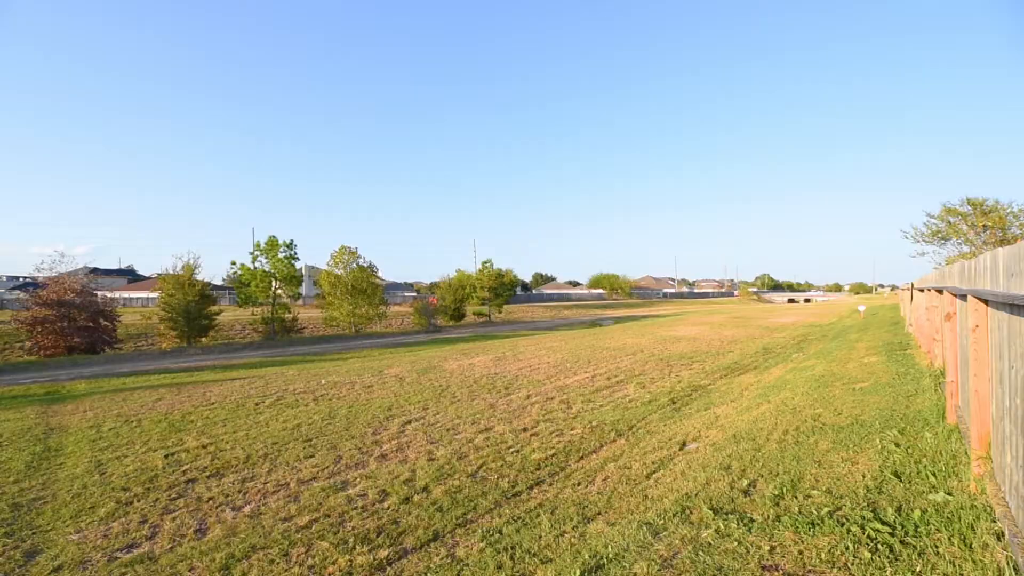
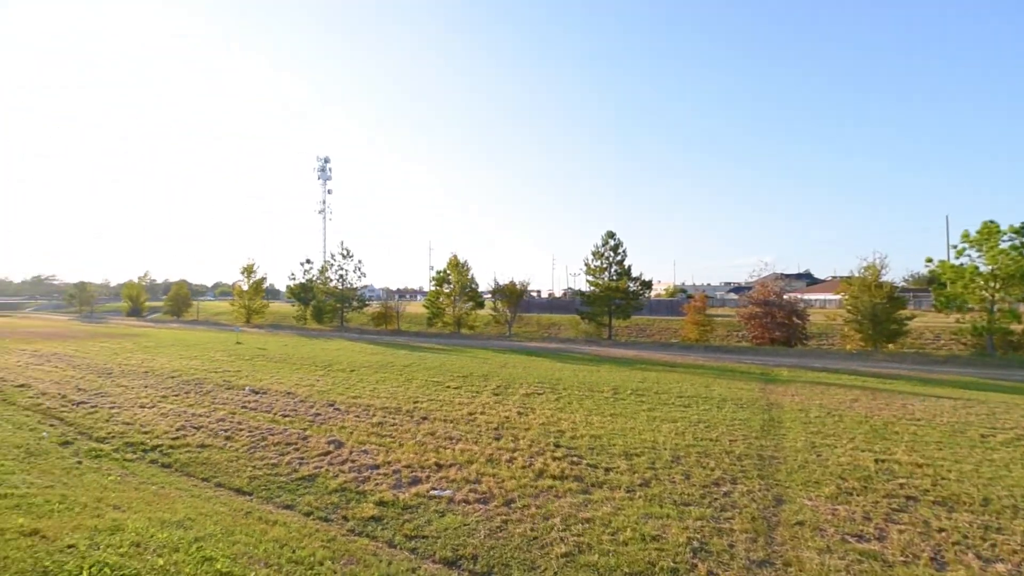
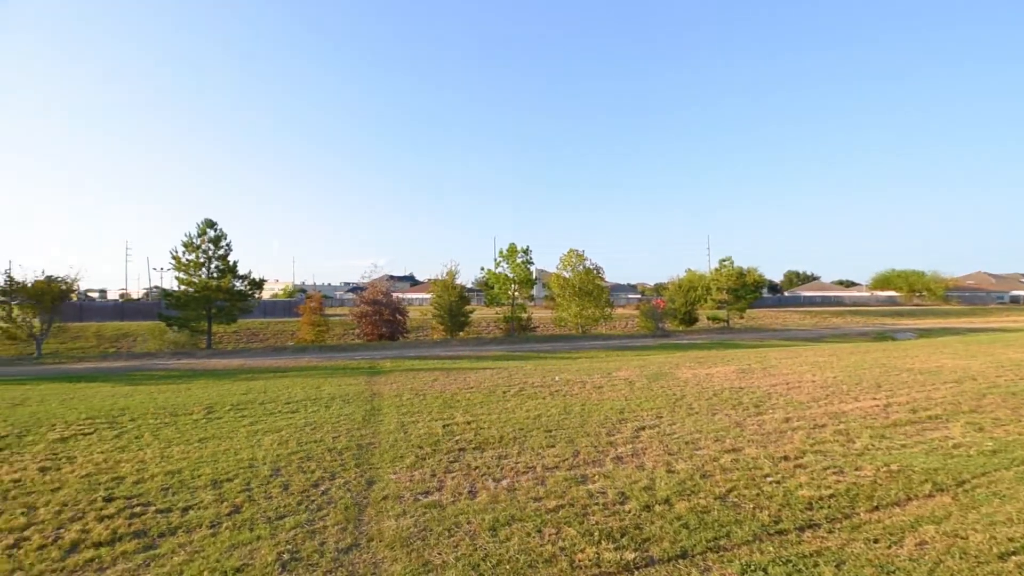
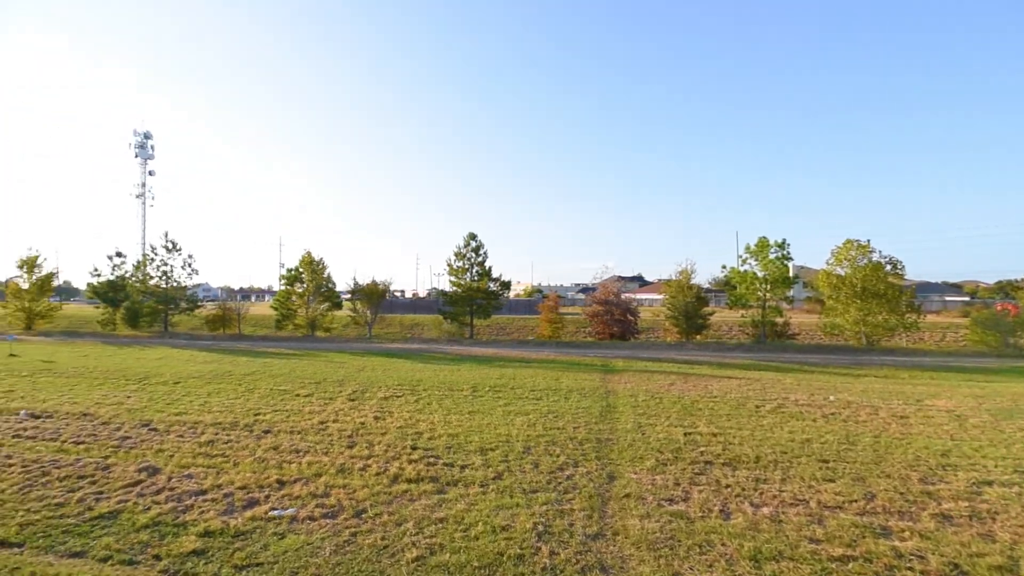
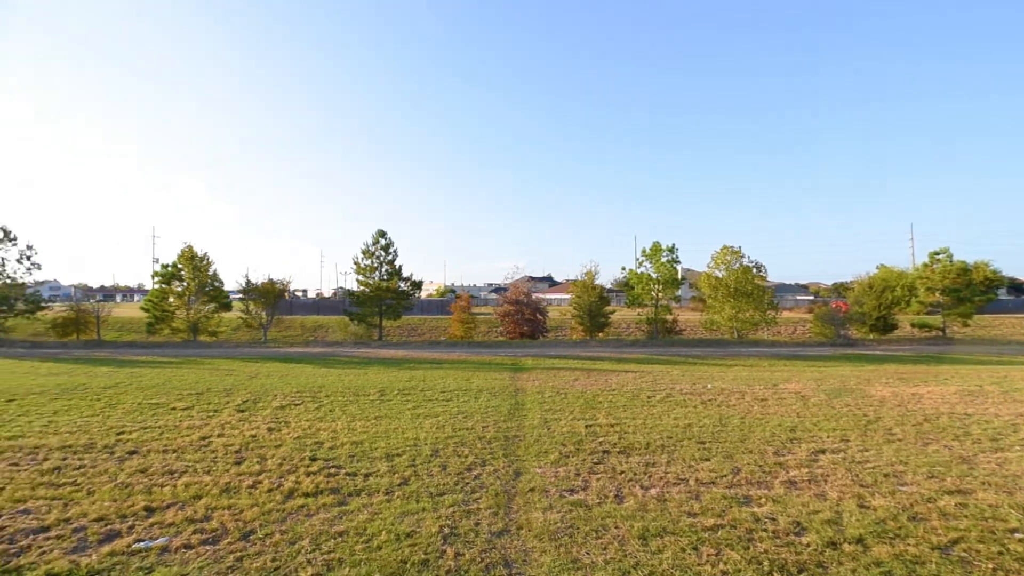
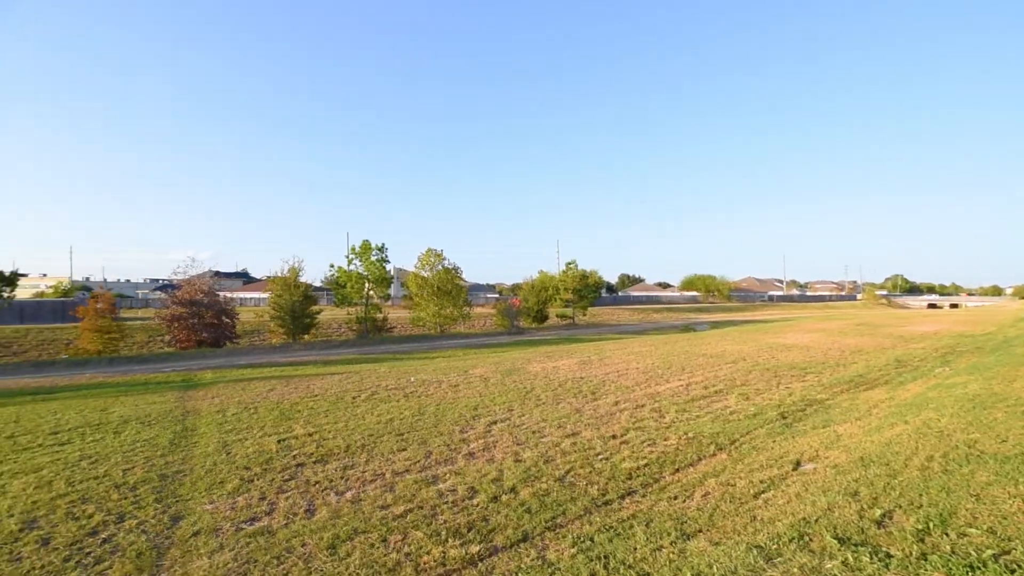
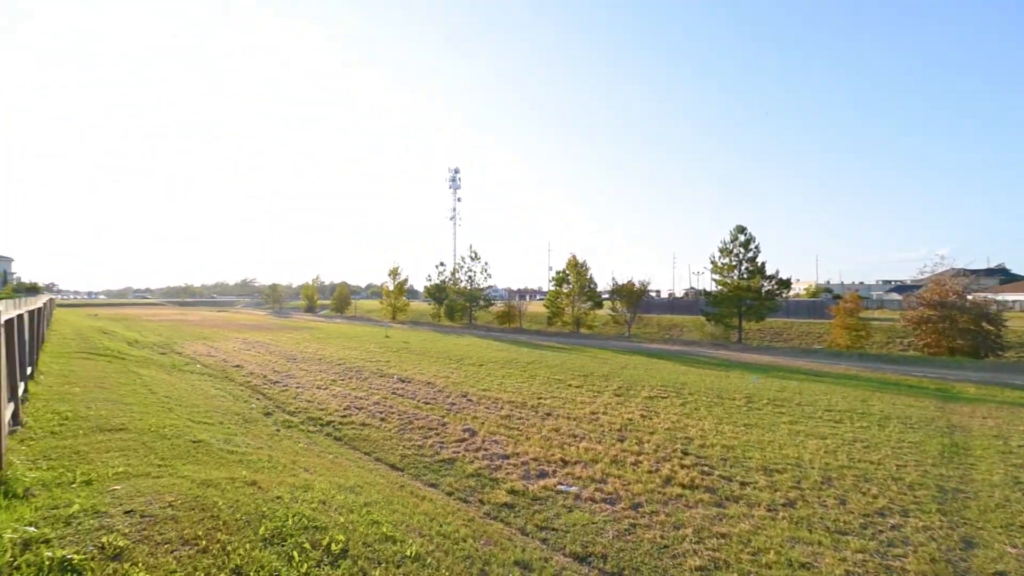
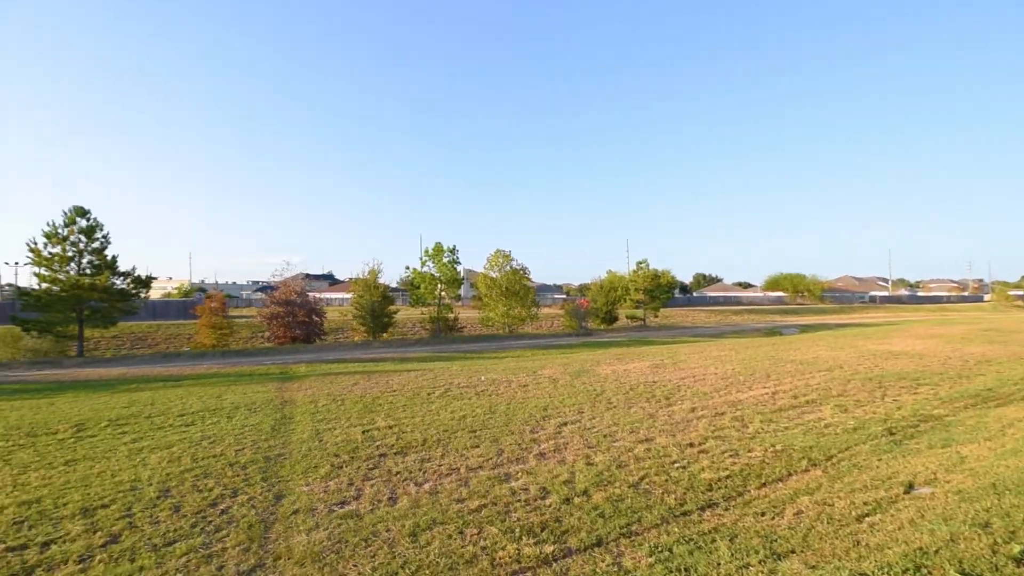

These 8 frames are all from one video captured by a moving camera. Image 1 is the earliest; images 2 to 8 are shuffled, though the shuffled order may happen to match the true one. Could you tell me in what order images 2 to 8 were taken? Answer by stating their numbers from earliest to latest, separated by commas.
6, 8, 3, 5, 4, 2, 7
